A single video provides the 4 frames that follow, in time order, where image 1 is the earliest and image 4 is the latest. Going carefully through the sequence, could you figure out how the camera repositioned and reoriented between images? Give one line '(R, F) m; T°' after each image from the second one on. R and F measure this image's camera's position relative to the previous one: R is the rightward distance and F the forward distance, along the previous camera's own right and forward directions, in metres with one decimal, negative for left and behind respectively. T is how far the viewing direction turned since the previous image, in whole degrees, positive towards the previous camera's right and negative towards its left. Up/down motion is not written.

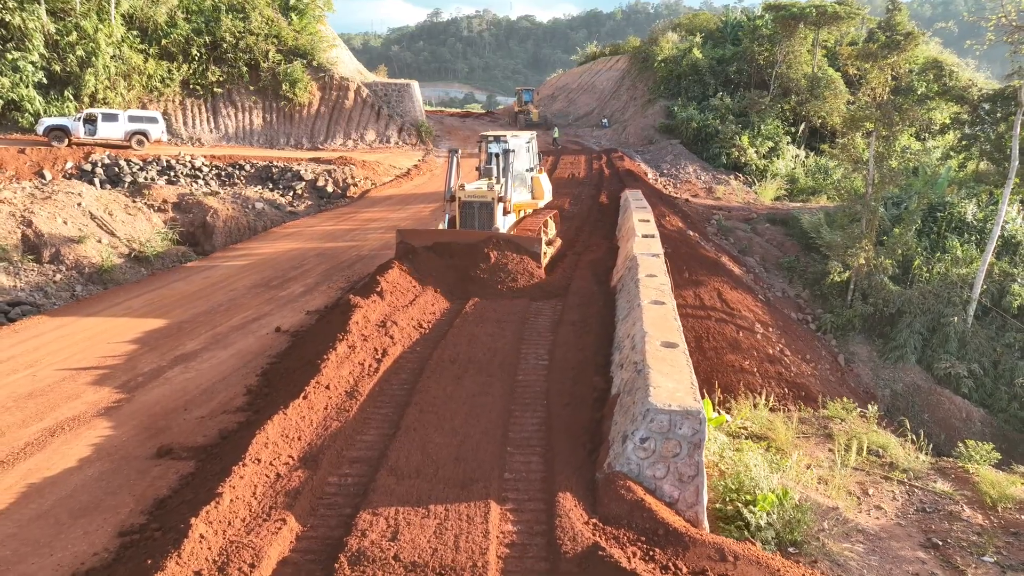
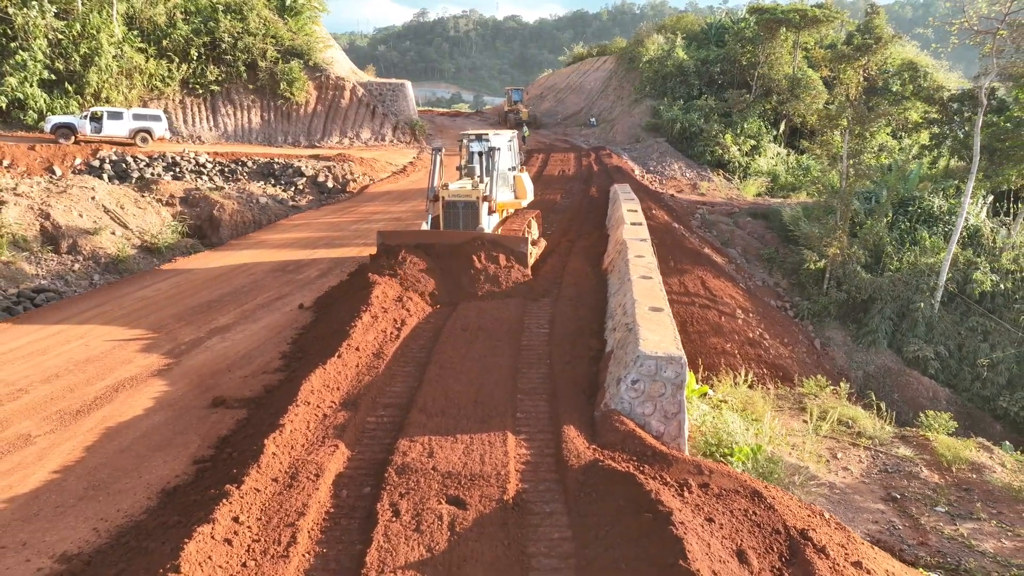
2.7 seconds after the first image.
(-0.2, -0.8) m; +1°
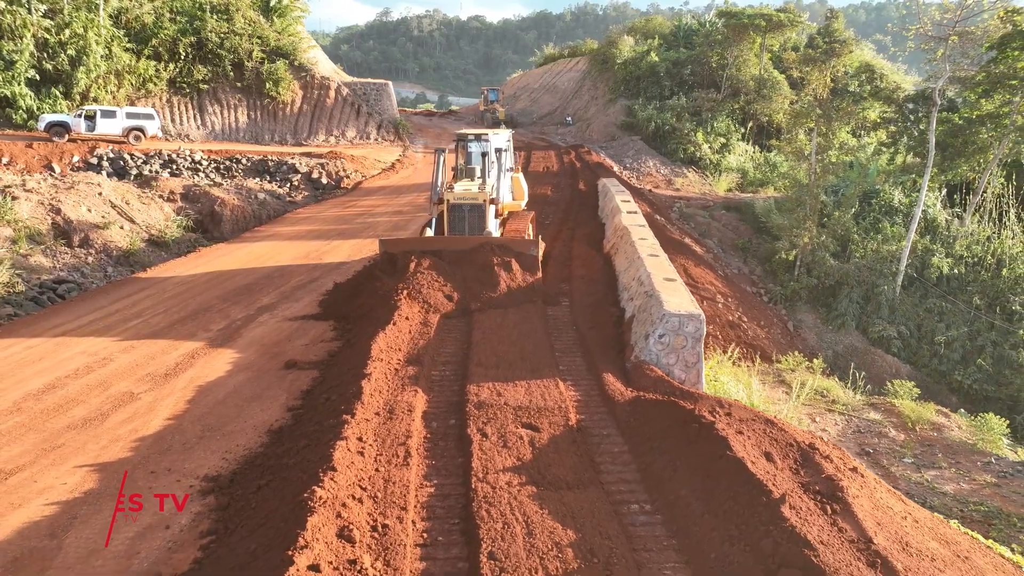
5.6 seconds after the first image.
(-0.8, -0.8) m; +3°
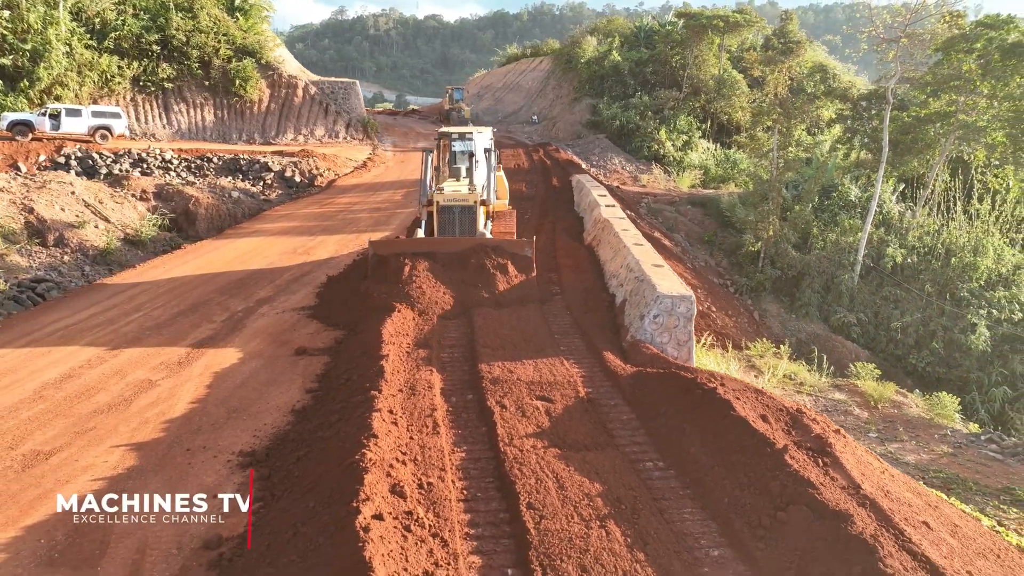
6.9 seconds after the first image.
(-0.4, -0.3) m; +3°
